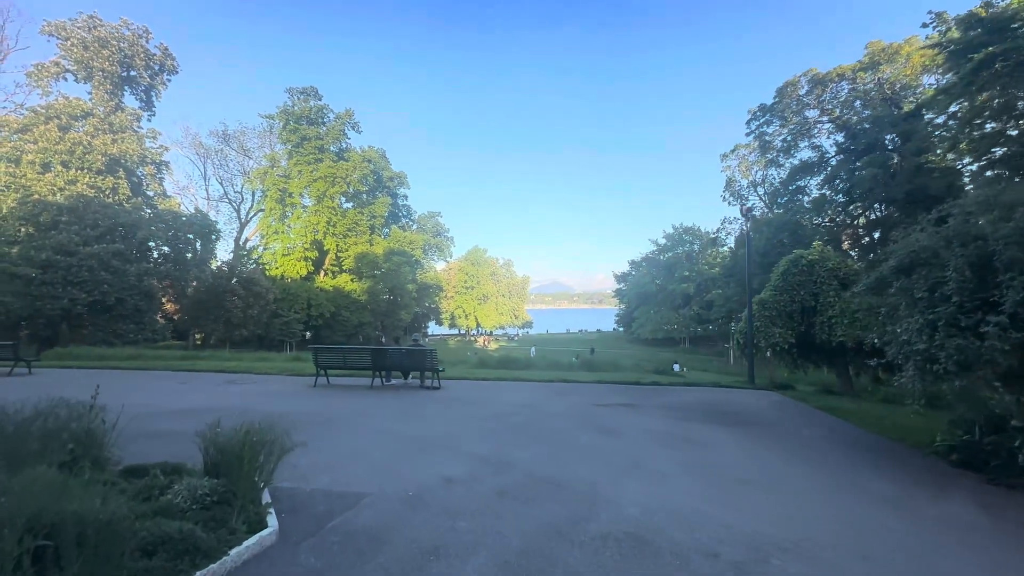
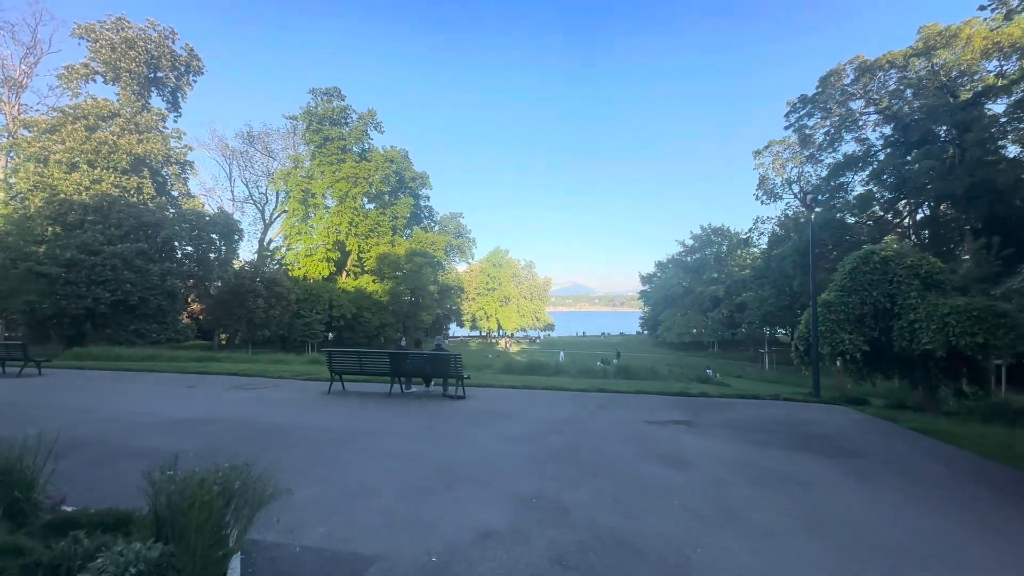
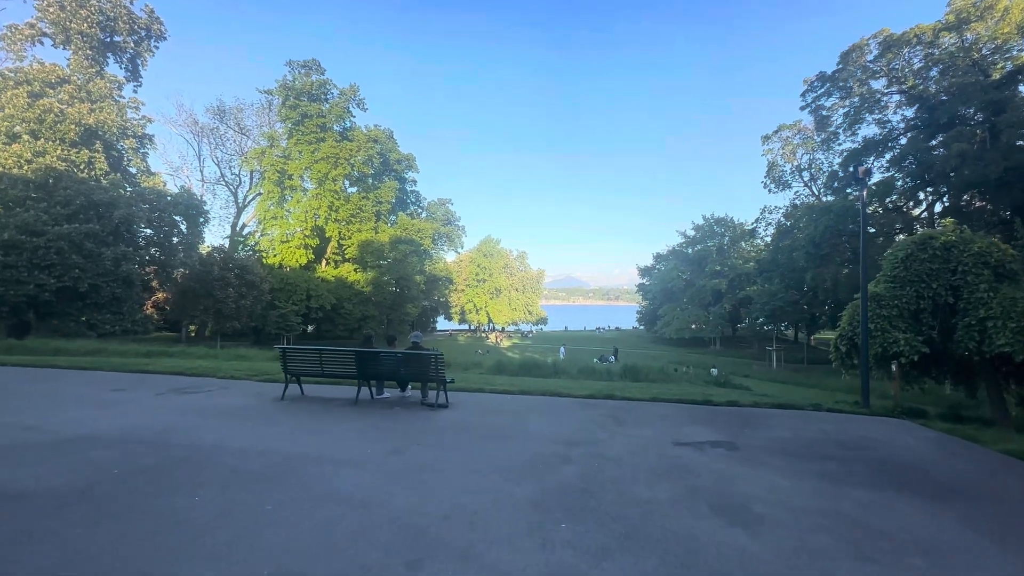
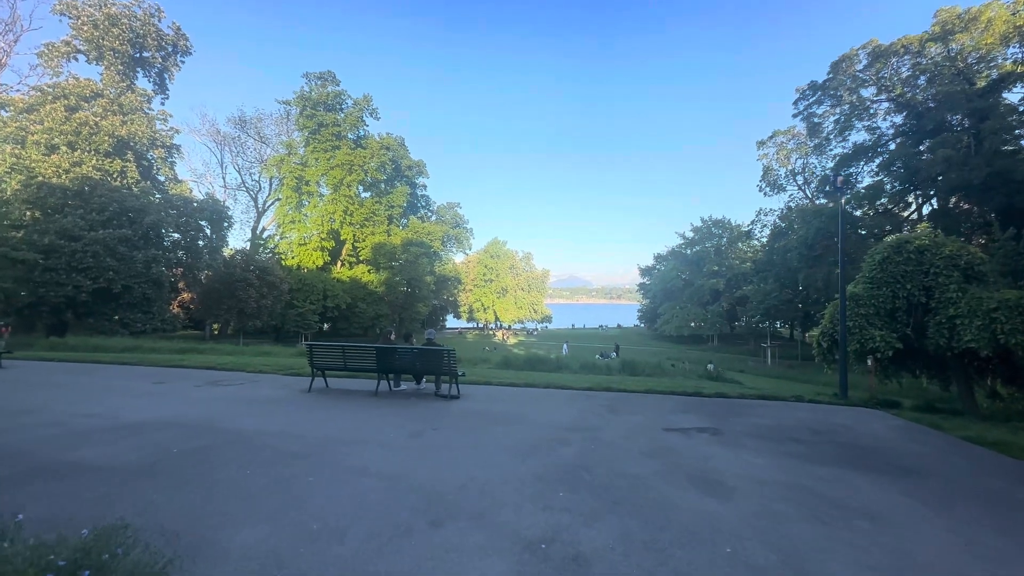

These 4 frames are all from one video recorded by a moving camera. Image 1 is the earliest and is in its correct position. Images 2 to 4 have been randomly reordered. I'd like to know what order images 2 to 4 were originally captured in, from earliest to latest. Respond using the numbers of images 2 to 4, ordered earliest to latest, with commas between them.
2, 4, 3
